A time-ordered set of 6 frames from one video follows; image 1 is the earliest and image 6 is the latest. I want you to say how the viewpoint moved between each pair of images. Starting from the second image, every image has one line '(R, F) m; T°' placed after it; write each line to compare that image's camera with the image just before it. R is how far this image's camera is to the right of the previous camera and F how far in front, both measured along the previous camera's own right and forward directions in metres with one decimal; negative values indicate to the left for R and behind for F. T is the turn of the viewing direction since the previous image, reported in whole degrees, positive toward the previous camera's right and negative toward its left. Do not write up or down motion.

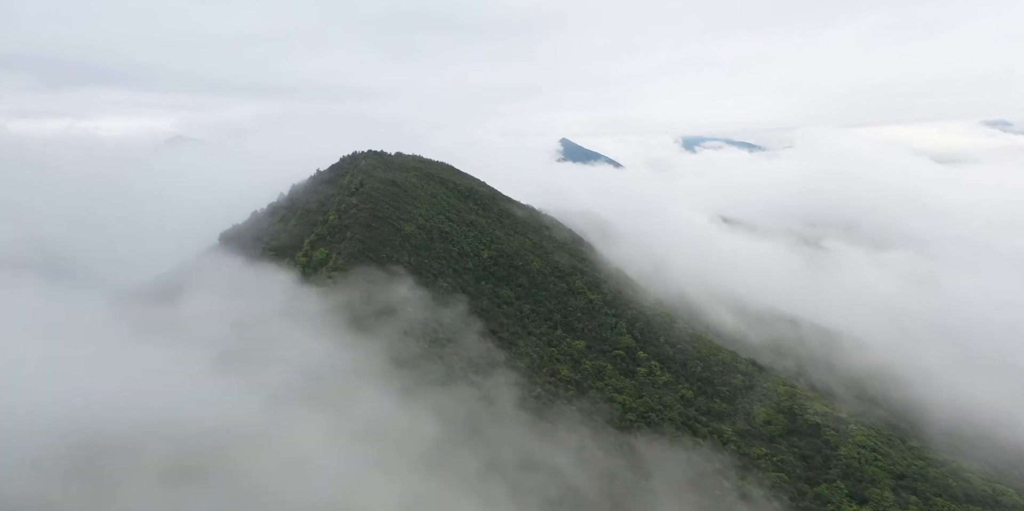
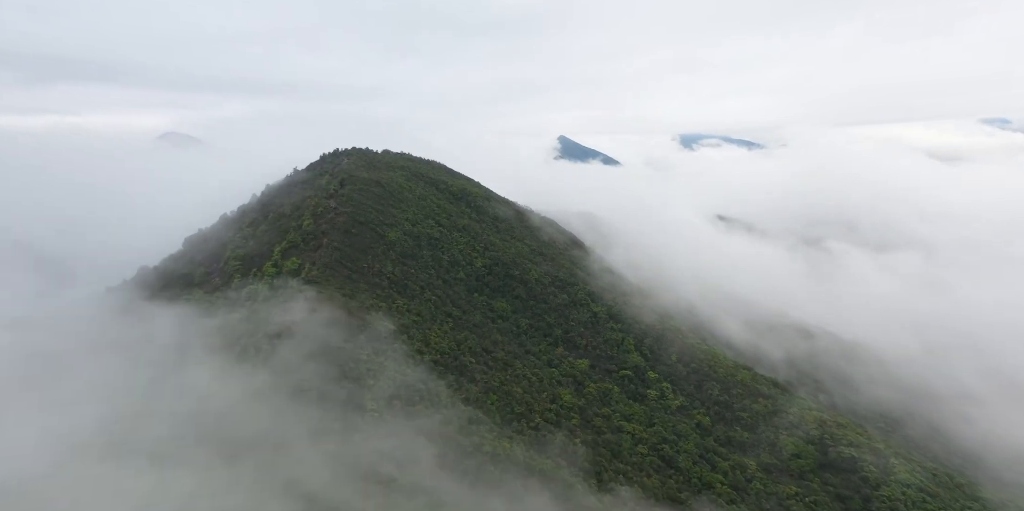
(+0.3, +6.4) m; 0°
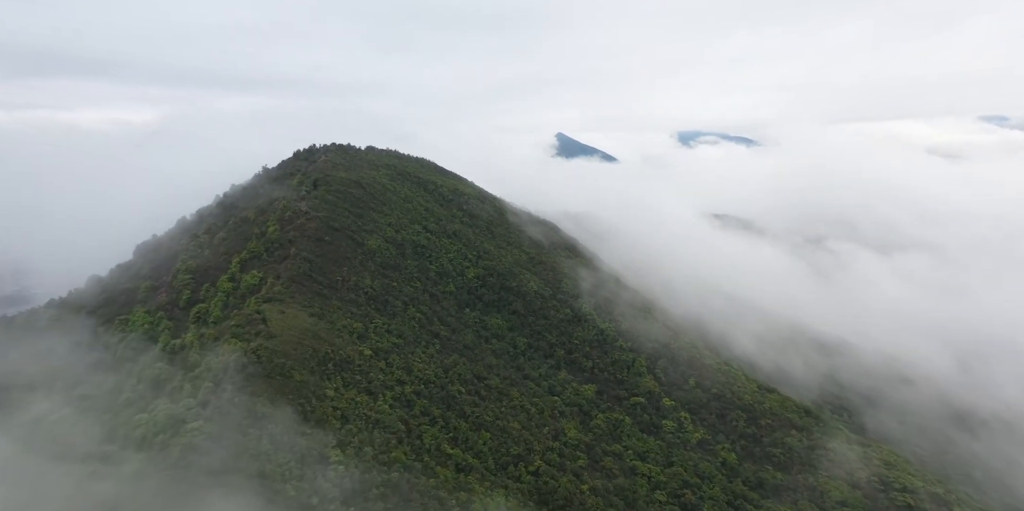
(+0.2, +7.1) m; 0°
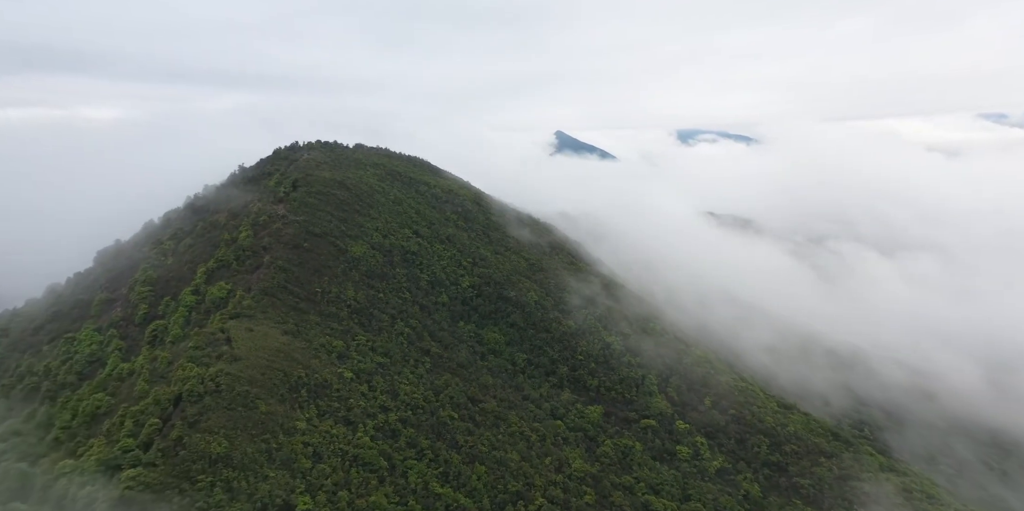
(0.0, +4.7) m; 0°
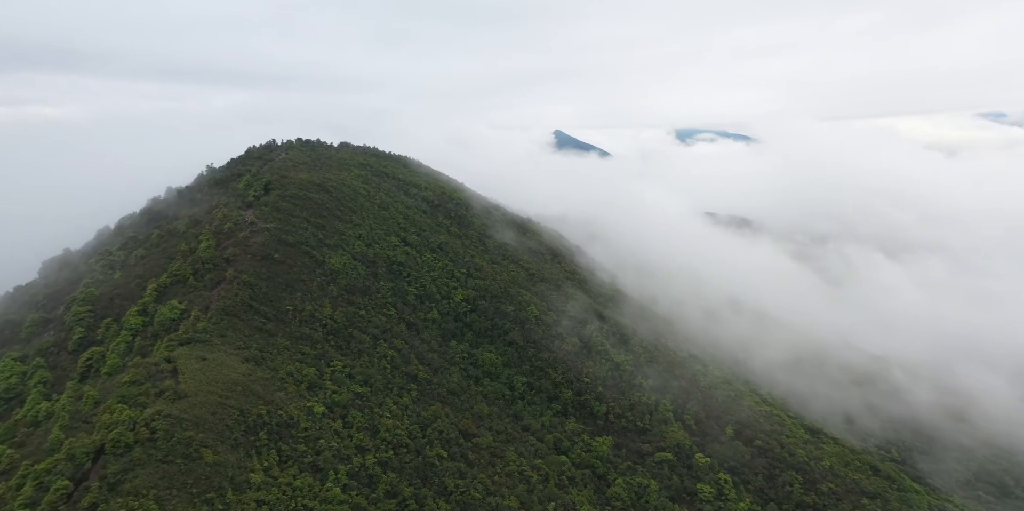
(+0.1, +5.3) m; 0°
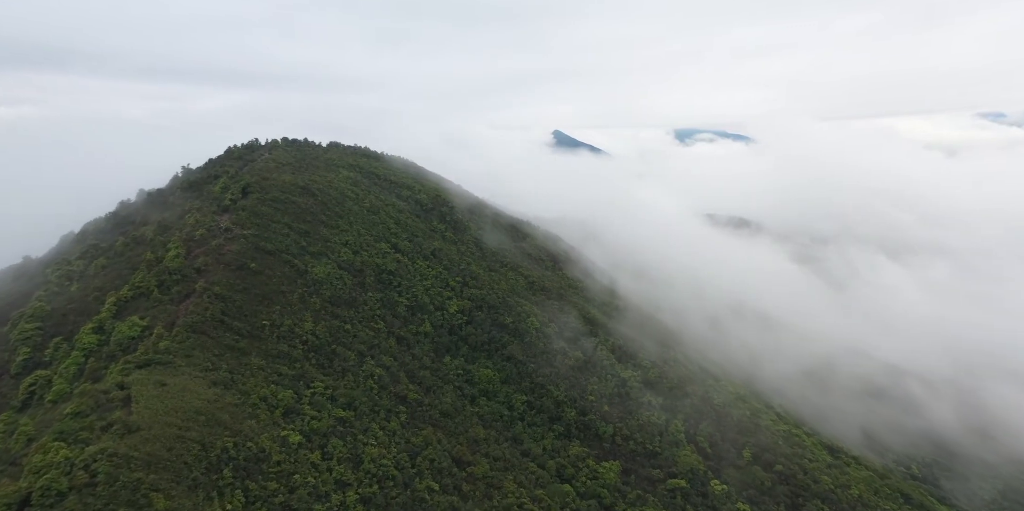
(+0.1, +3.4) m; 0°
